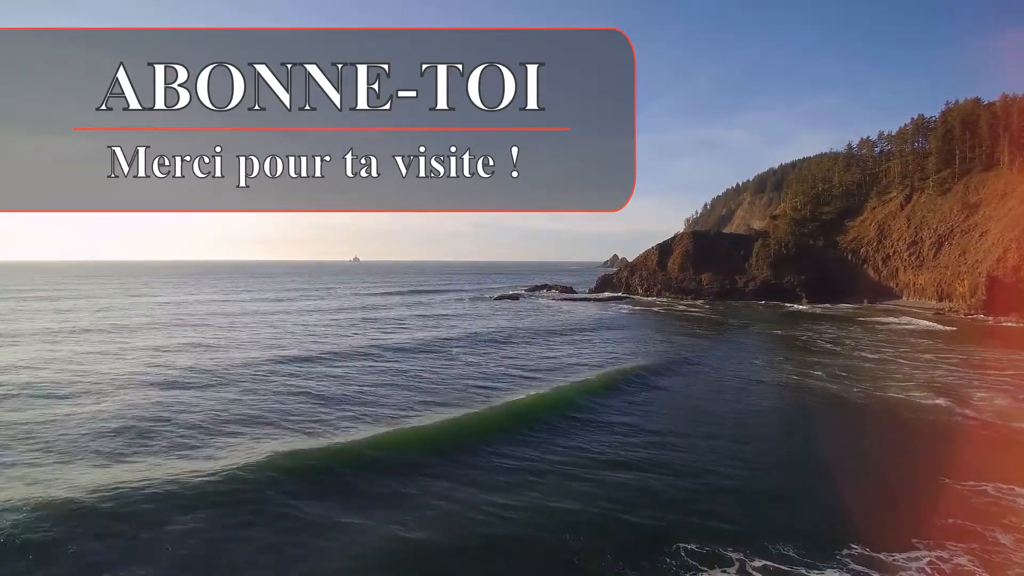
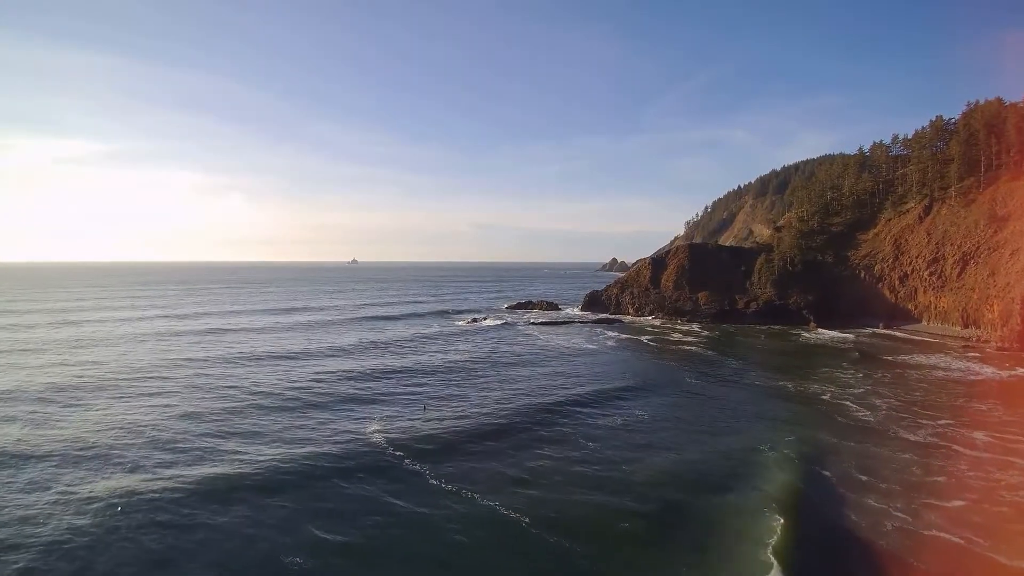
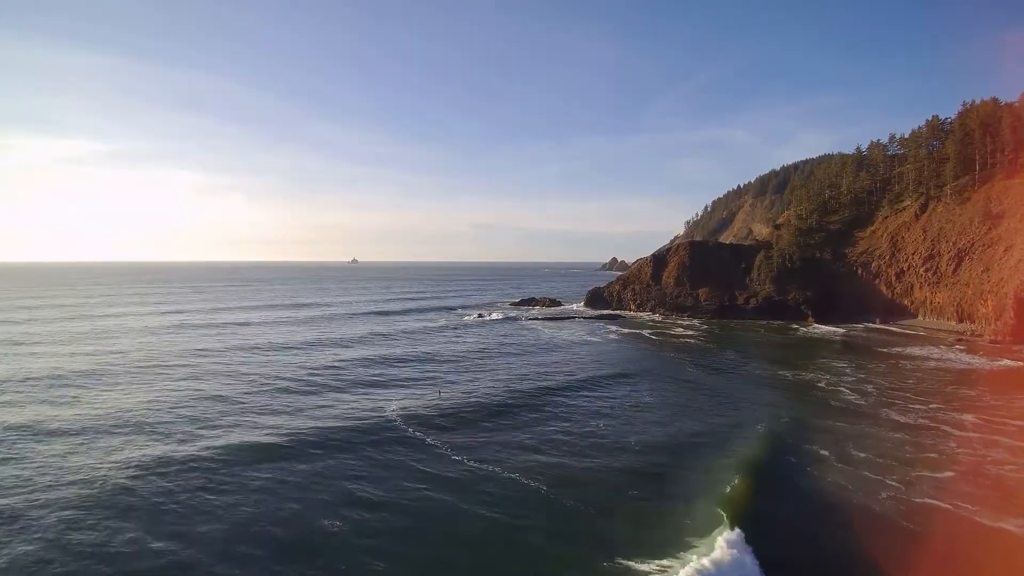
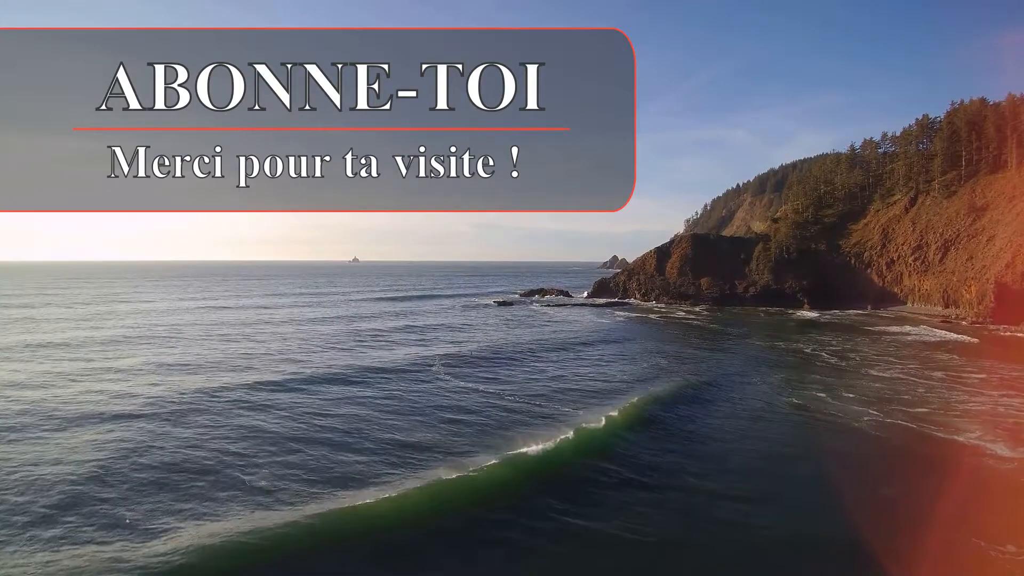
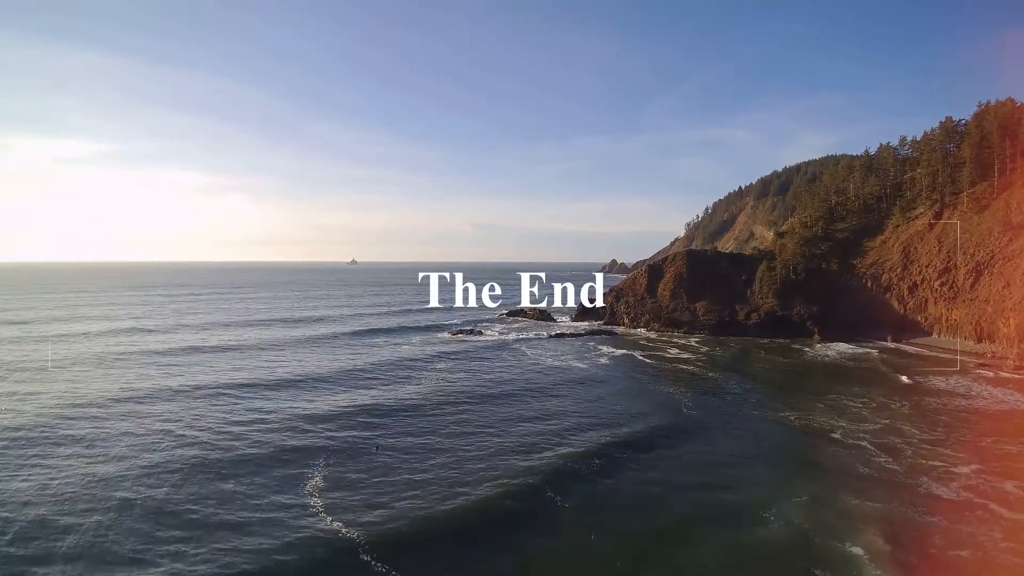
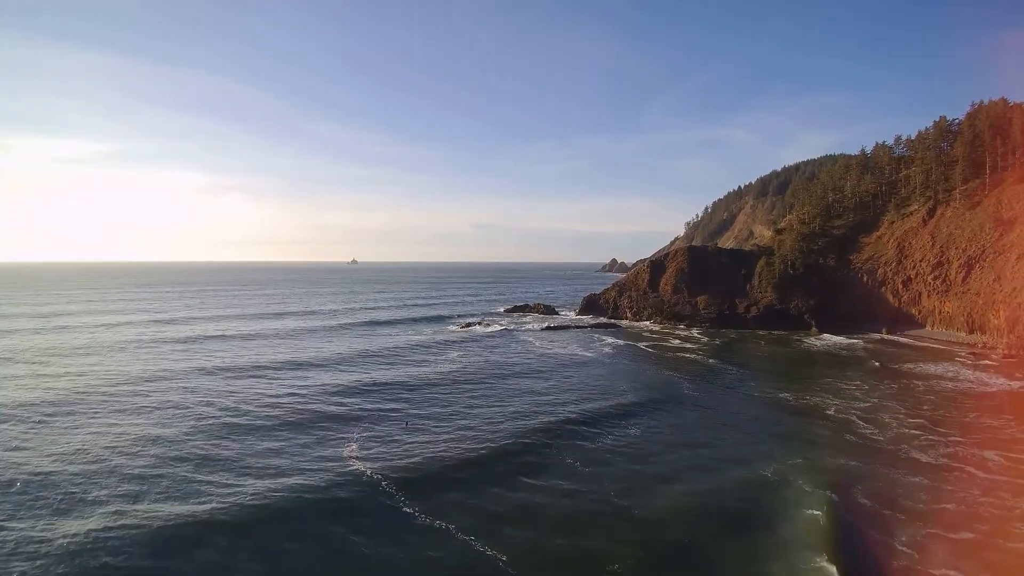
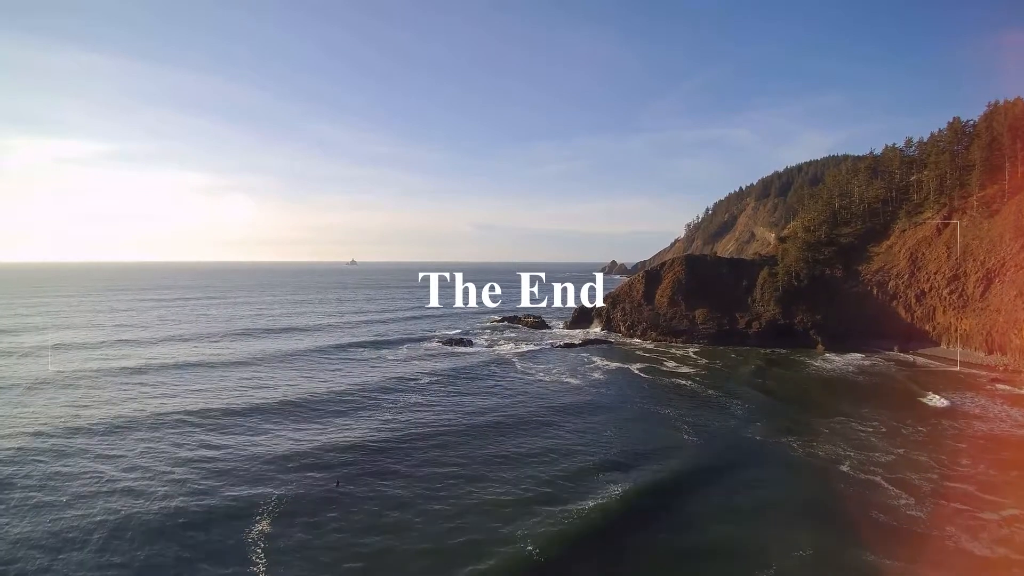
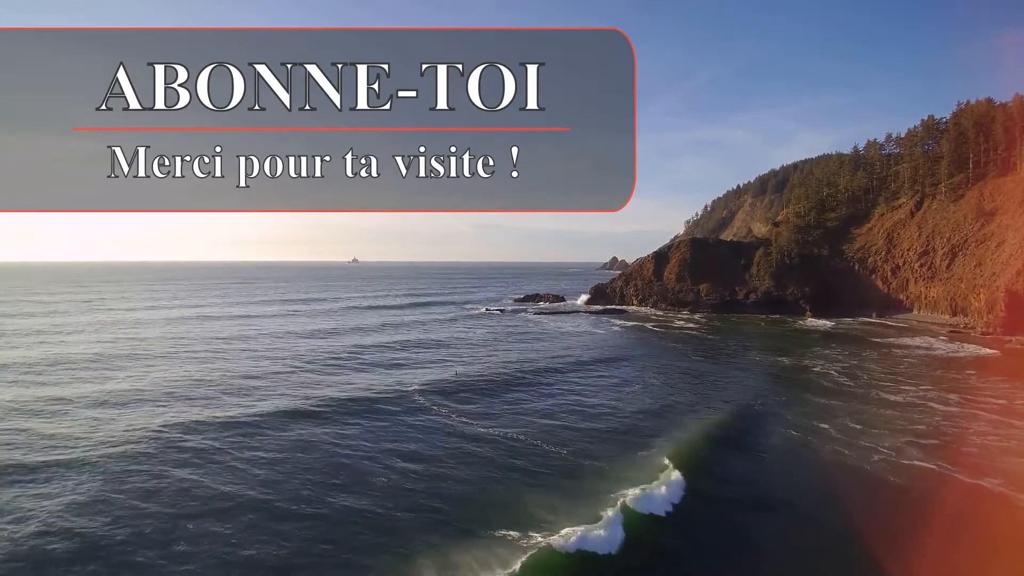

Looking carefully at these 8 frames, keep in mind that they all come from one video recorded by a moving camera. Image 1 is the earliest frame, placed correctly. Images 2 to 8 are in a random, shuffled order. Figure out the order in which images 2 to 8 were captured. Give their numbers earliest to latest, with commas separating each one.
4, 8, 3, 2, 6, 5, 7
